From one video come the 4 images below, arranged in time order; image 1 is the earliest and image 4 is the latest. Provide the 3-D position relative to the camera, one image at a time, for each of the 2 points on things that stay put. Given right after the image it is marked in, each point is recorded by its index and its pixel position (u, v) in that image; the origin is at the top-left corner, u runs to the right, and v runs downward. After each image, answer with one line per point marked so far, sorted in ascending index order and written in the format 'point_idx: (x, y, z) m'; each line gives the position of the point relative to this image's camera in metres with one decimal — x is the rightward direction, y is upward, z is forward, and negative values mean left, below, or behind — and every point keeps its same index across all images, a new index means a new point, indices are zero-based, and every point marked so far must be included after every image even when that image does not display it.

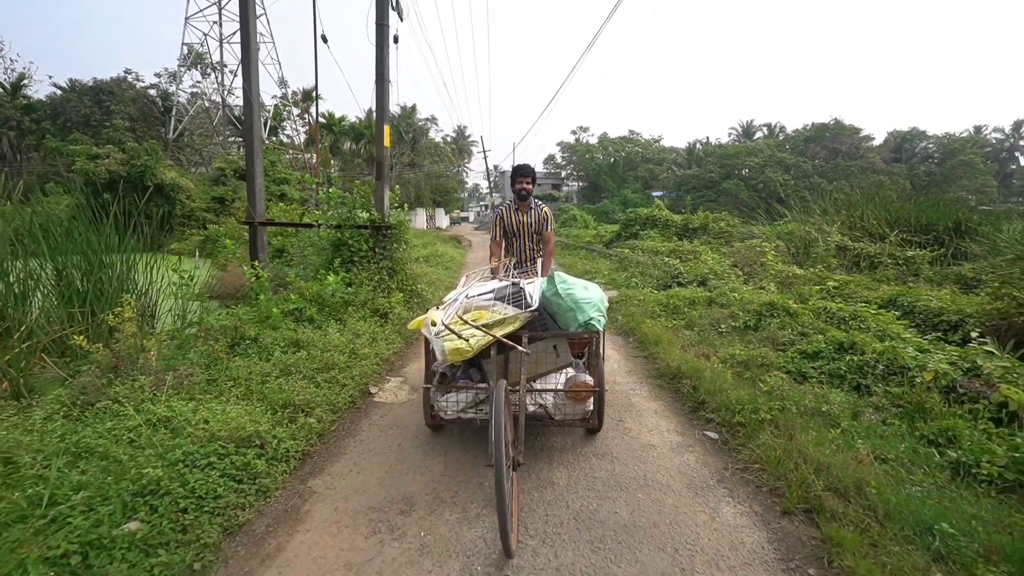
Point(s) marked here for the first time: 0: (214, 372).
0: (-2.3, -0.7, +4.1) m
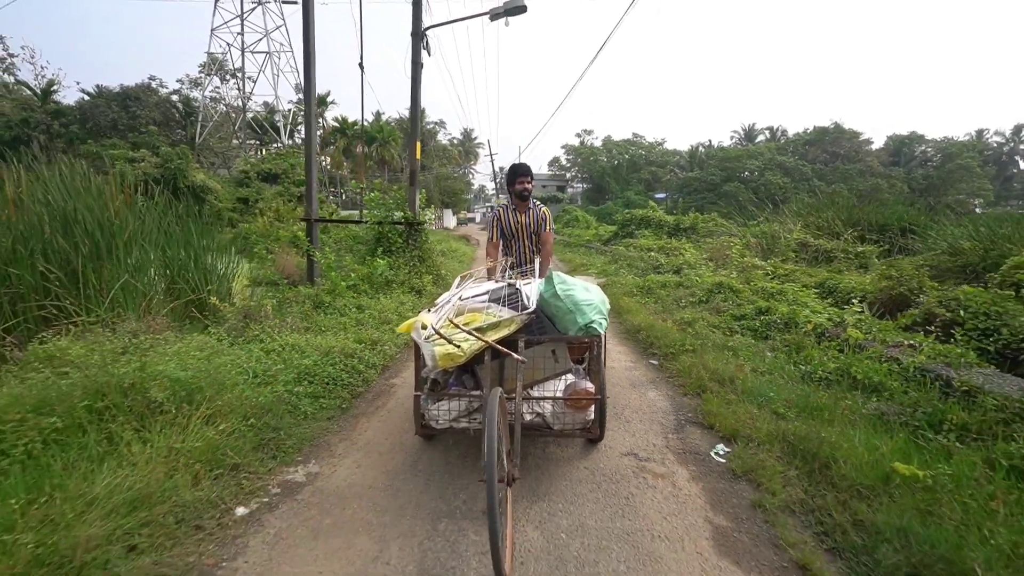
0: (-2.3, -0.4, +5.9) m
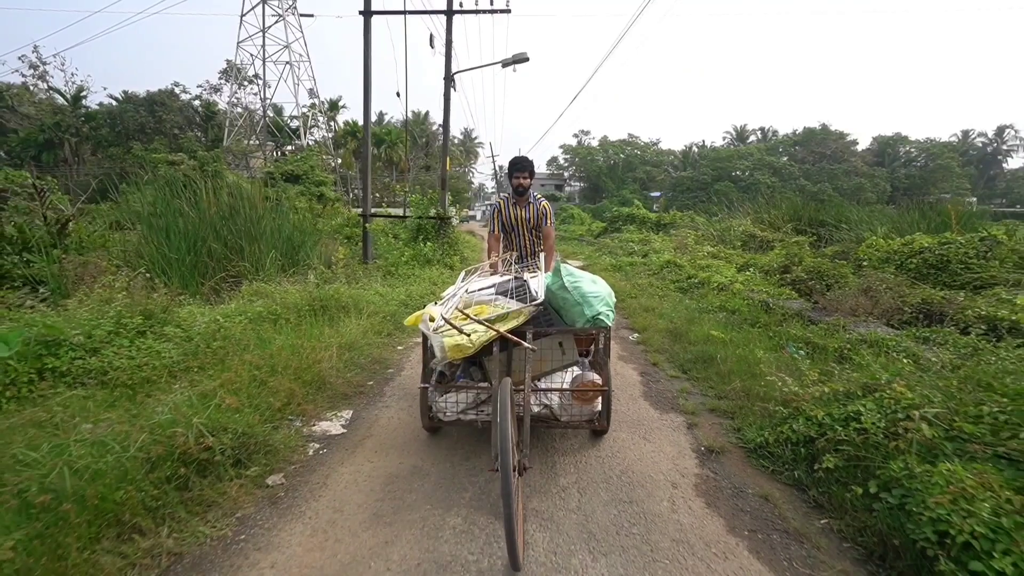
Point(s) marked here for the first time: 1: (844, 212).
0: (-2.1, +0.1, +8.9) m
1: (+8.7, +2.0, +13.6) m
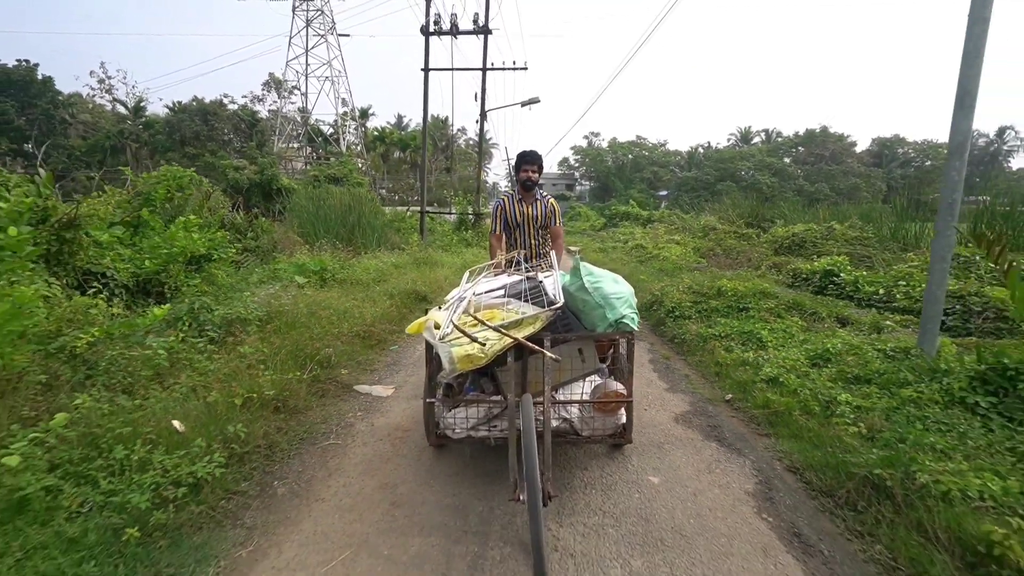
0: (-1.7, +0.8, +13.5) m
1: (+9.2, +2.7, +17.9) m
